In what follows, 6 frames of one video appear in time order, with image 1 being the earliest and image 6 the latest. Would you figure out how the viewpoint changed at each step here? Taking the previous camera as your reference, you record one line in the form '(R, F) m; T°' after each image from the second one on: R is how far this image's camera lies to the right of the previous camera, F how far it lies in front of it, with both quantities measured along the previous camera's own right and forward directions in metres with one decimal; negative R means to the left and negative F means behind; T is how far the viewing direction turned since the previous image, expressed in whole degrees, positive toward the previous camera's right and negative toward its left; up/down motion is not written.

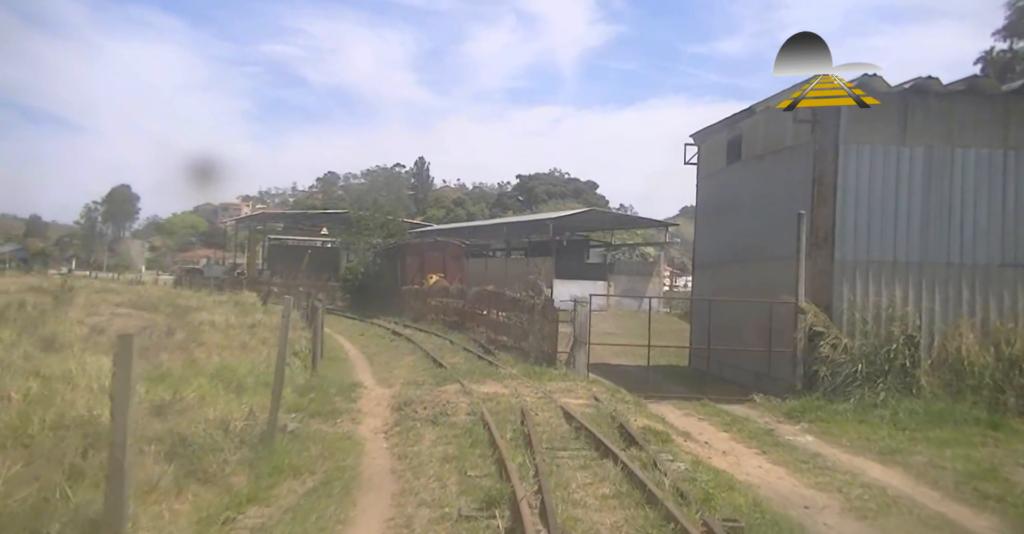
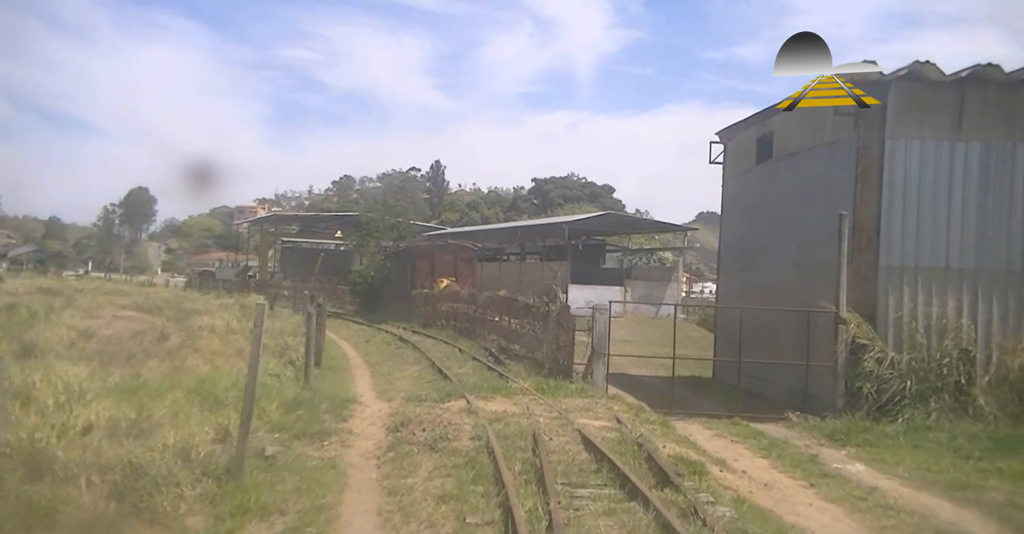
(0.0, +1.2) m; -1°
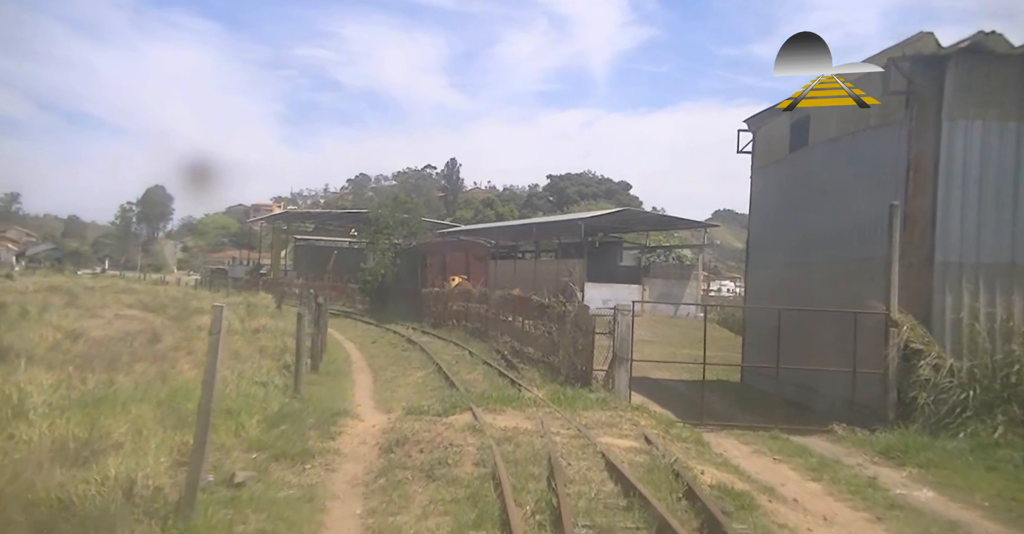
(0.0, +1.3) m; -1°
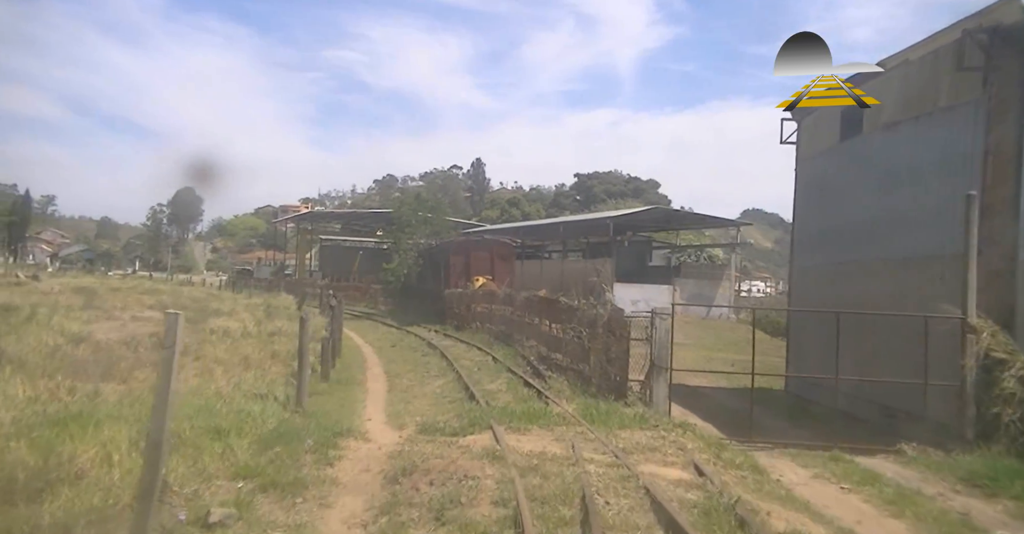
(0.0, +1.2) m; -2°
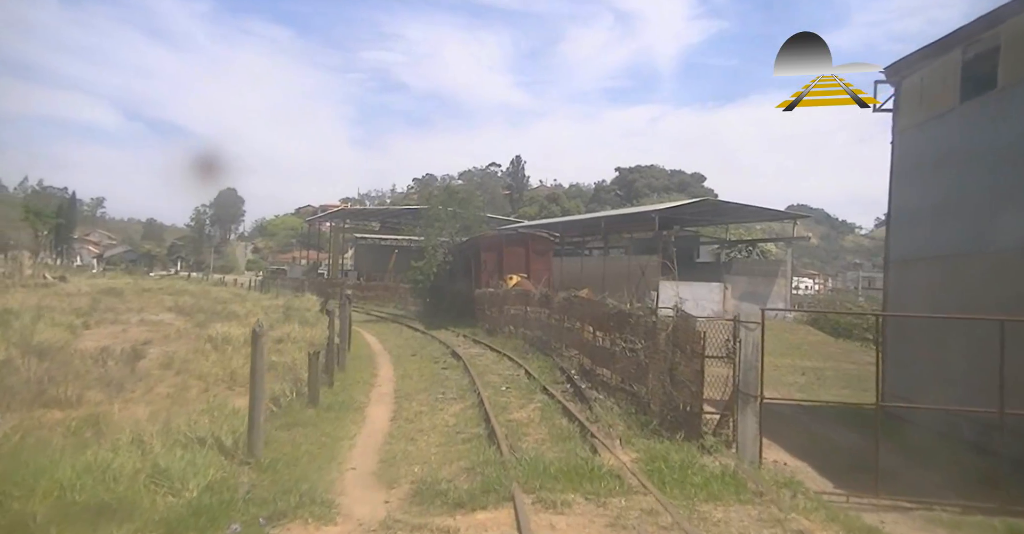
(+0.1, +2.8) m; -3°
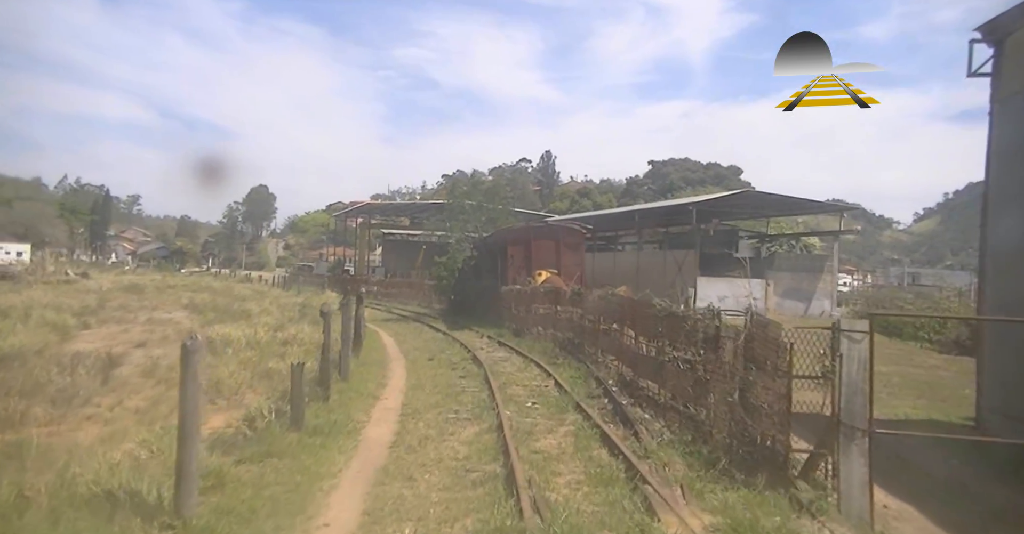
(0.0, +2.0) m; -2°
